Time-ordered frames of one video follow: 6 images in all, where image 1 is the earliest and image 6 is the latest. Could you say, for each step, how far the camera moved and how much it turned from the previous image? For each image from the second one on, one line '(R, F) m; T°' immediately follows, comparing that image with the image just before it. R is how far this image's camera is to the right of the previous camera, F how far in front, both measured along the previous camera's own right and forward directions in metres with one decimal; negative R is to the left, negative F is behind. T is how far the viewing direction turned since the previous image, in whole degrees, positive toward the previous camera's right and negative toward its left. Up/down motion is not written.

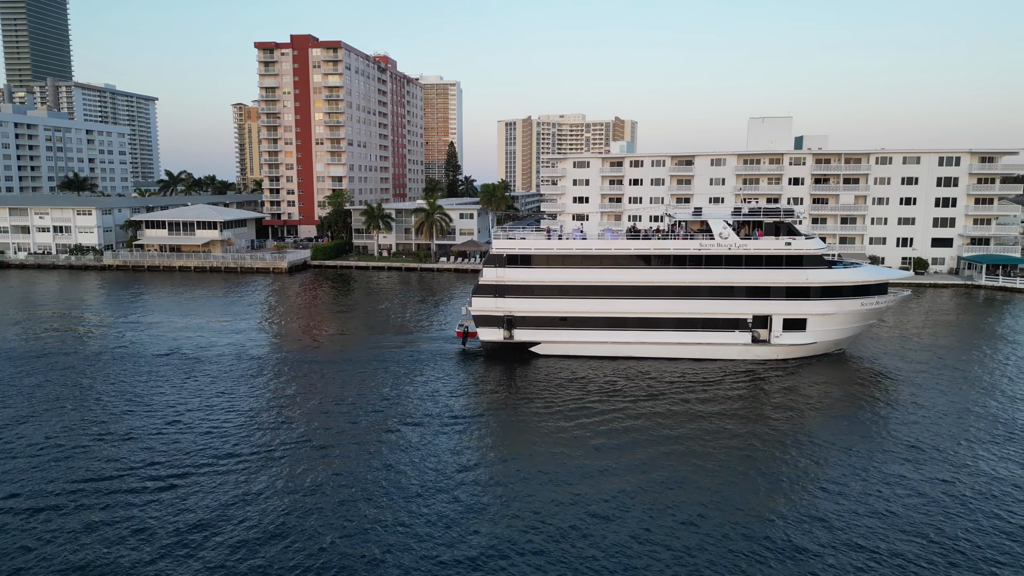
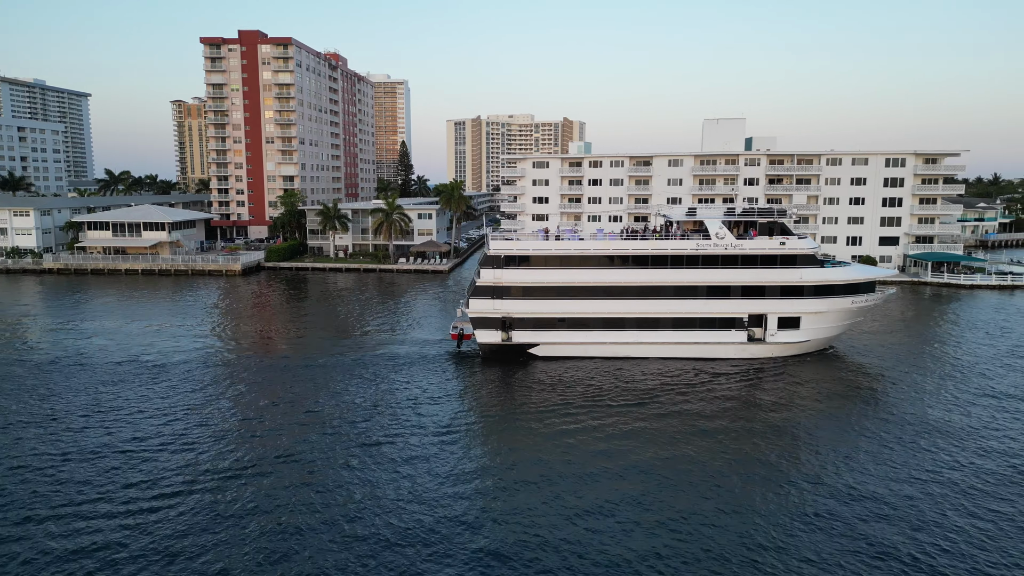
(-1.3, +0.4) m; +4°
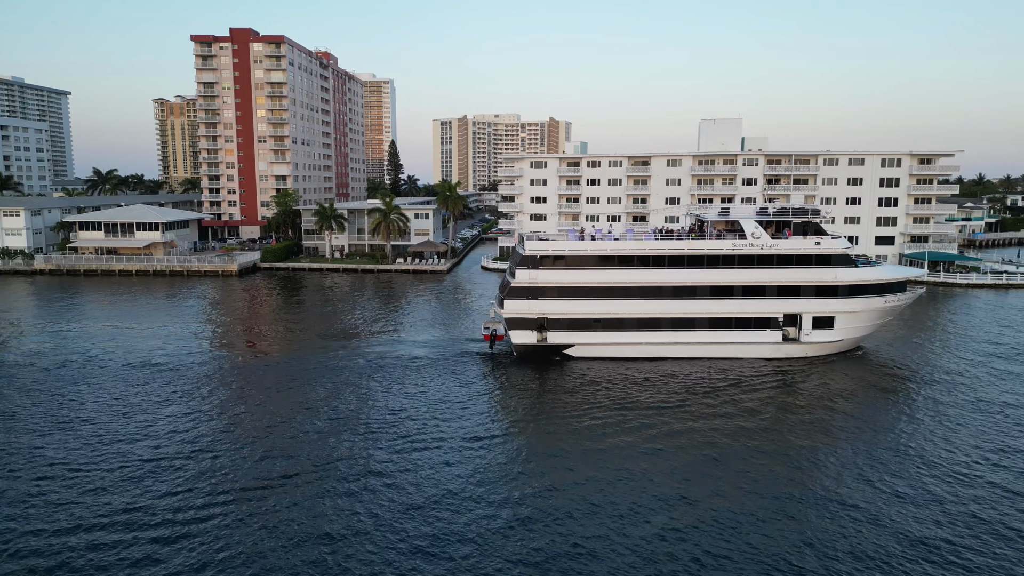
(-1.5, +0.1) m; +1°
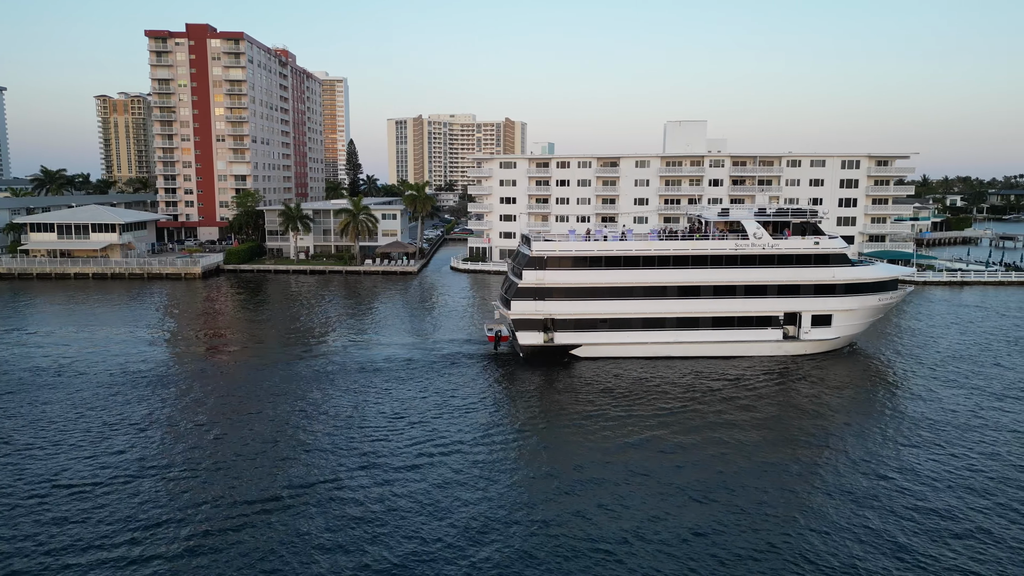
(-1.8, +0.1) m; +4°
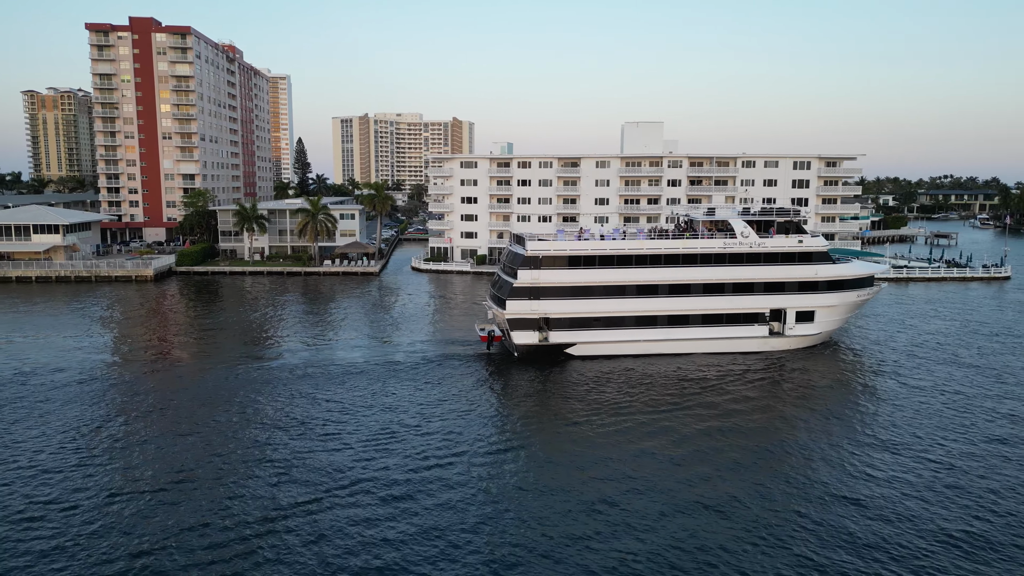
(-1.7, +0.1) m; +4°
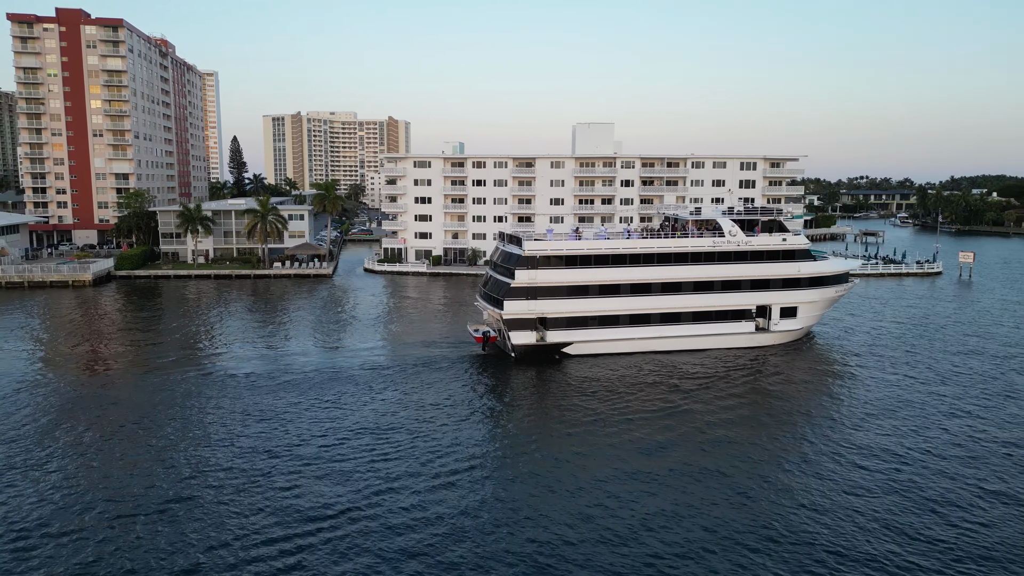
(-2.1, +0.2) m; +5°
